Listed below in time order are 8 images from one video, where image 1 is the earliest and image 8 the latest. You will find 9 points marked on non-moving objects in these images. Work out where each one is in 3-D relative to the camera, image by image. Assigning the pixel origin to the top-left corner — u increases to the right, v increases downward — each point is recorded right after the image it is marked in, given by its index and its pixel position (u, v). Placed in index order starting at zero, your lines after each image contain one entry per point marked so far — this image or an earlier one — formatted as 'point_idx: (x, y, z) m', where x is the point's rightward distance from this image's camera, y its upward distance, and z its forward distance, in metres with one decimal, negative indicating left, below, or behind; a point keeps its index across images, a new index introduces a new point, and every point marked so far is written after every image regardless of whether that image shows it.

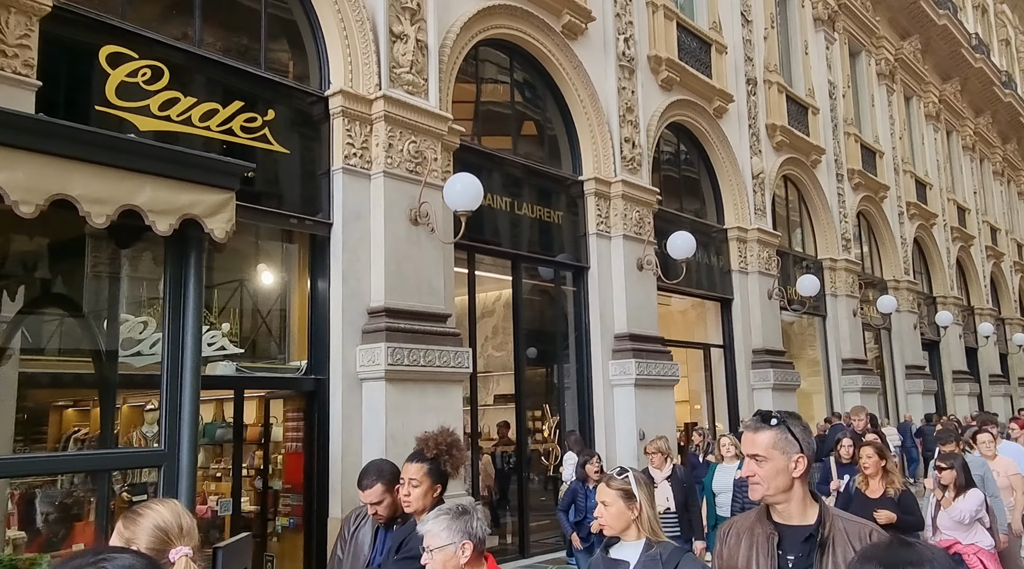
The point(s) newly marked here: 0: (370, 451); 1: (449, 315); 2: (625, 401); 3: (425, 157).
0: (-1.3, -1.5, +7.7) m
1: (-0.6, -0.3, +8.6) m
2: (+1.4, -1.5, +11.0) m
3: (-0.9, +1.3, +8.6) m
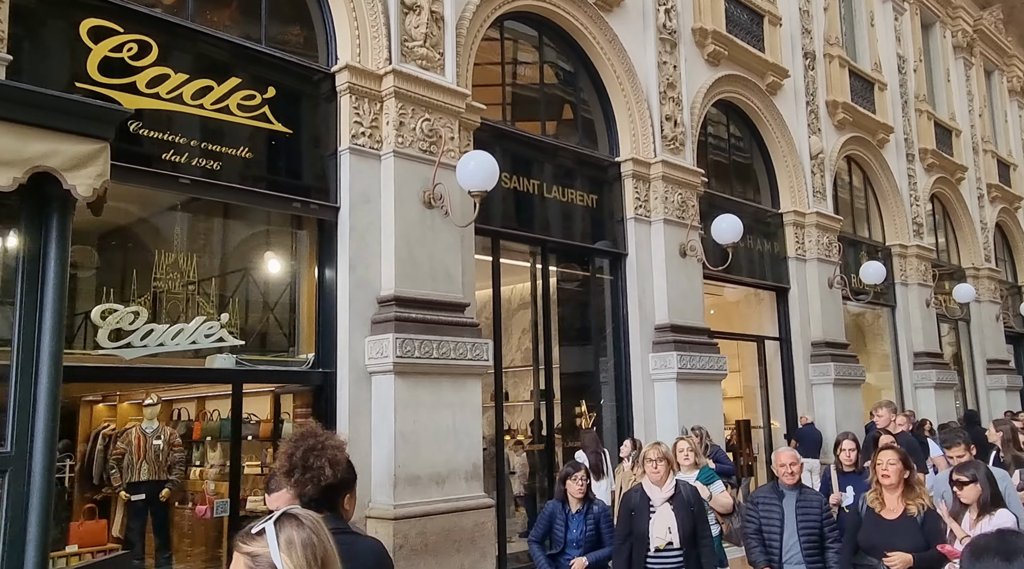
0: (-1.1, -1.4, +7.2) m
1: (-0.4, -0.2, +8.1) m
2: (+1.8, -1.3, +10.3) m
3: (-0.7, +1.4, +8.1) m
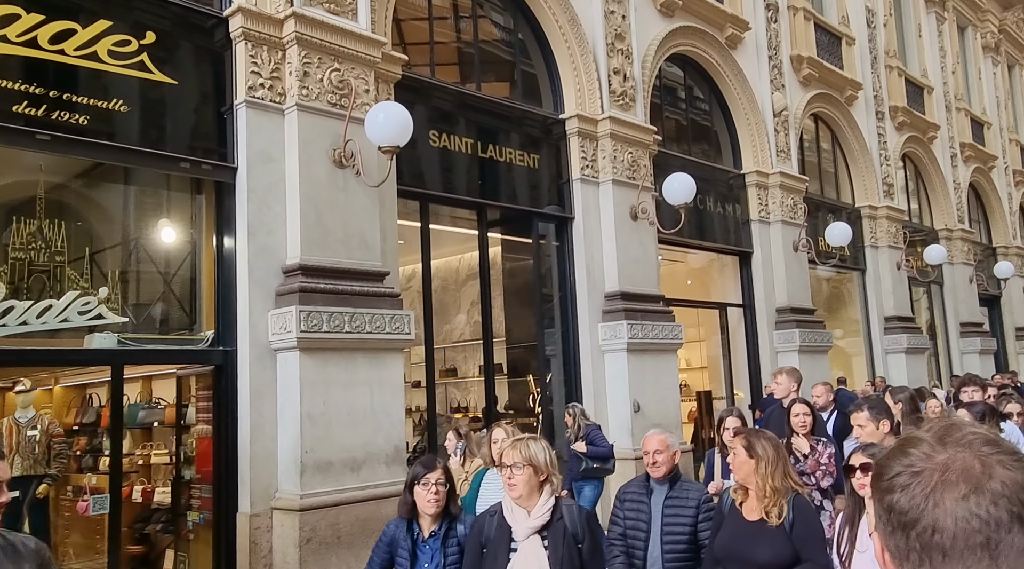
0: (-1.7, -1.1, +6.5) m
1: (-1.1, +0.1, +7.4) m
2: (+1.2, -0.9, +9.7) m
3: (-1.4, +1.7, +7.3) m
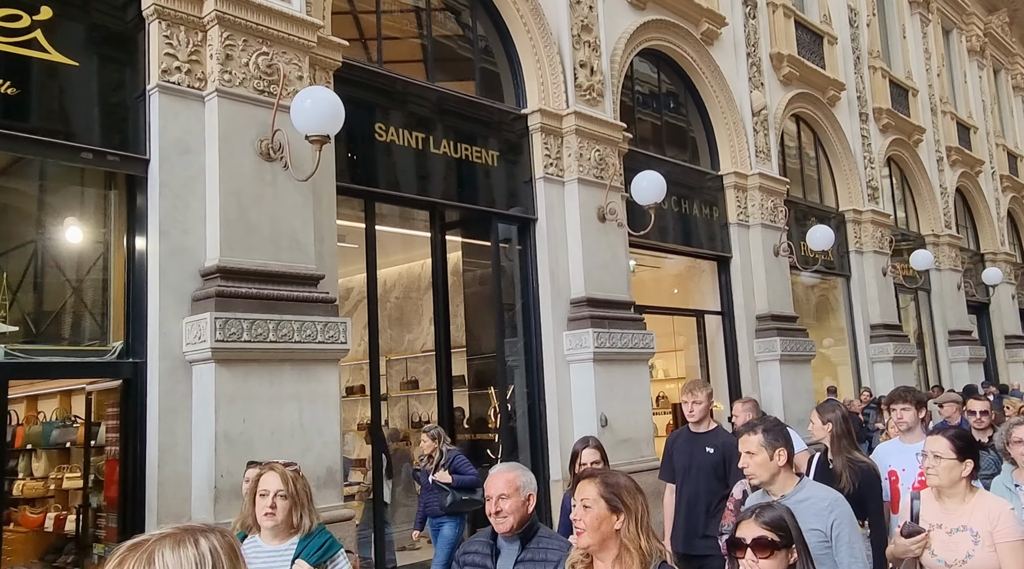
0: (-2.1, -1.2, +5.9) m
1: (-1.5, +0.1, +6.7) m
2: (+0.7, -1.0, +9.1) m
3: (-1.8, +1.6, +6.7) m
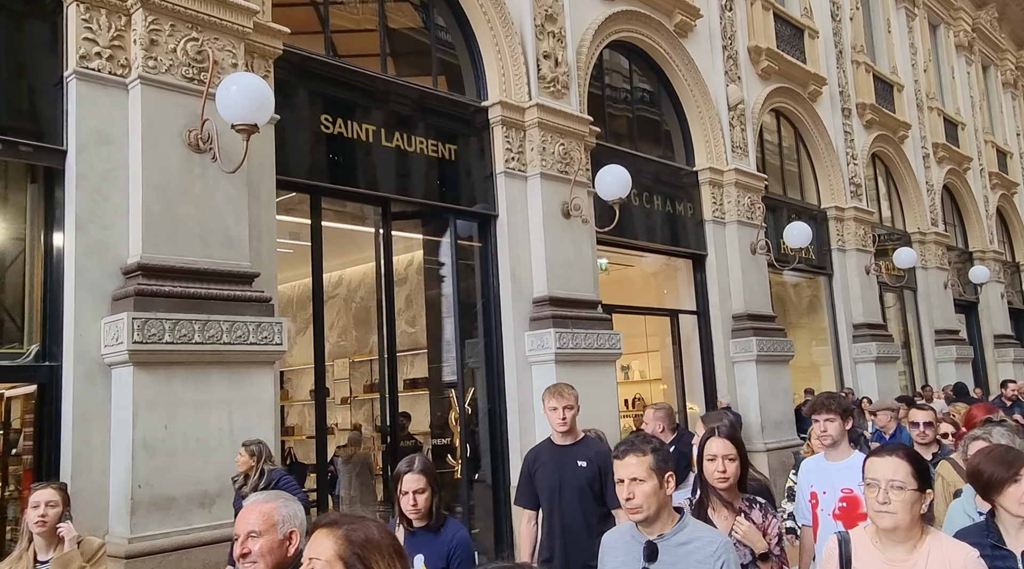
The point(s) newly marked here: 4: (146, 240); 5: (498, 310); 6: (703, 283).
0: (-2.5, -1.2, +5.5) m
1: (-1.9, +0.1, +6.4) m
2: (+0.3, -1.0, +8.7) m
3: (-2.2, +1.6, +6.3) m
4: (-2.4, +0.3, +5.8) m
5: (-0.1, -0.3, +8.9) m
6: (+2.7, 0.0, +12.1) m
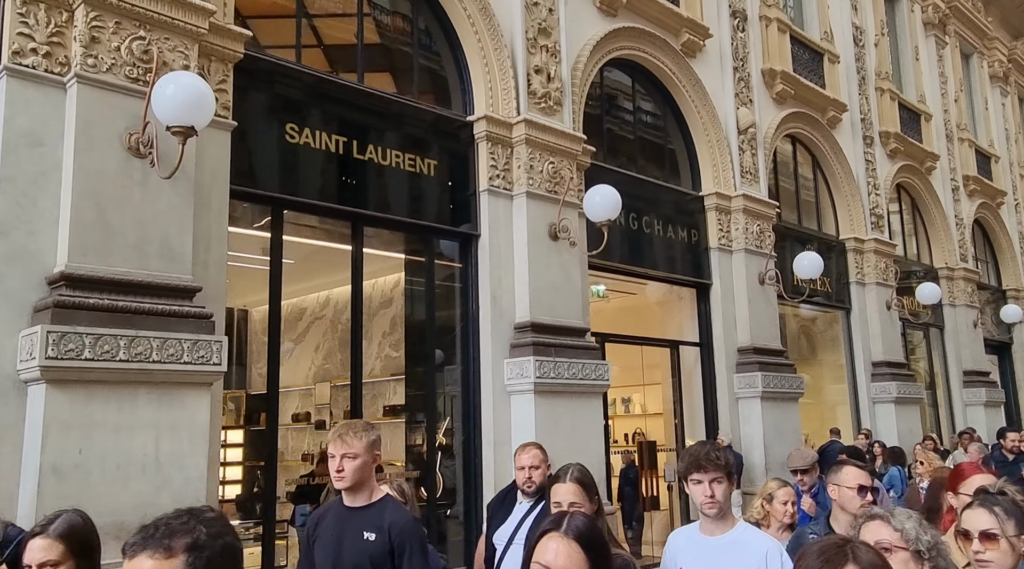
0: (-2.9, -1.2, +5.1) m
1: (-2.2, 0.0, +6.0) m
2: (+0.1, -1.2, +8.2) m
3: (-2.4, +1.5, +6.0) m
4: (-2.7, +0.2, +5.4) m
5: (-0.3, -0.5, +8.4) m
6: (+2.6, -0.4, +11.5) m
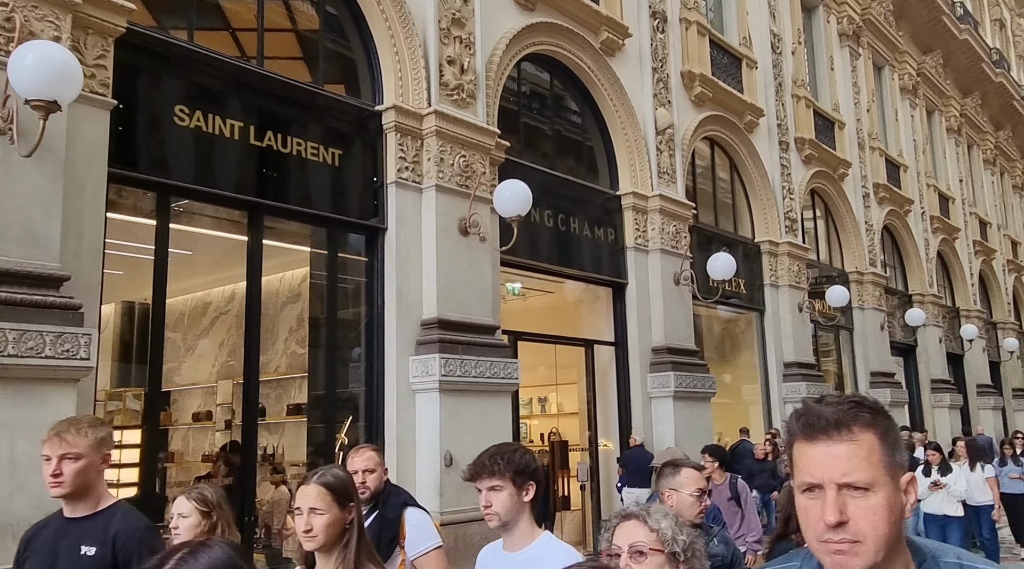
0: (-3.5, -1.1, +4.6) m
1: (-2.8, 0.0, +5.6) m
2: (-0.8, -1.2, +8.0) m
3: (-3.1, +1.6, +5.6) m
4: (-3.4, +0.3, +5.0) m
5: (-1.2, -0.5, +8.1) m
6: (+1.5, -0.4, +11.4) m
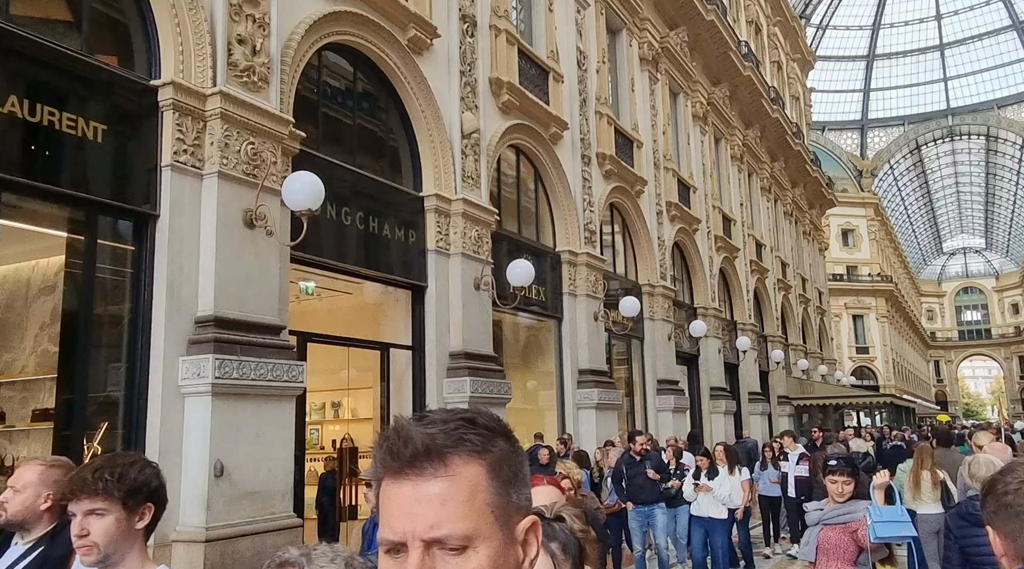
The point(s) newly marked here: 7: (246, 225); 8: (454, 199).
0: (-4.6, -1.0, +3.5) m
1: (-4.1, +0.2, +4.5) m
2: (-2.6, -1.1, +7.3) m
3: (-4.3, +1.8, +4.5) m
4: (-4.5, +0.5, +3.8) m
5: (-3.1, -0.4, +7.4) m
6: (-1.2, -0.4, +11.2) m
7: (-2.4, +0.5, +8.0) m
8: (-0.8, +1.2, +11.6) m
